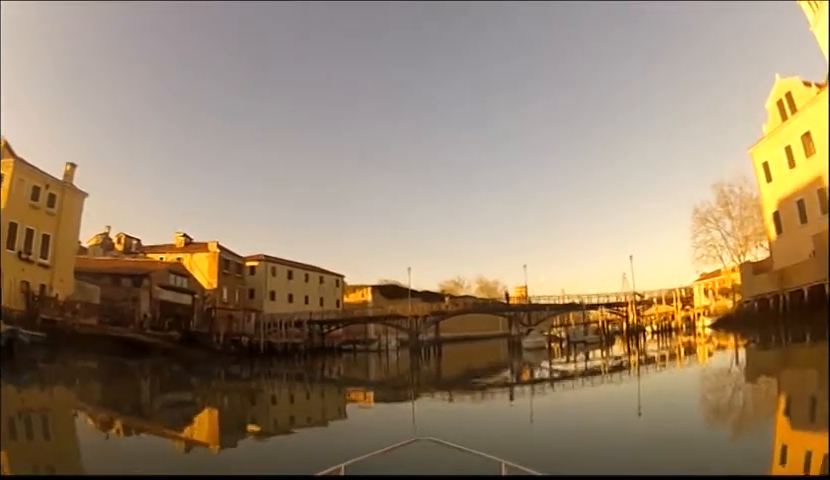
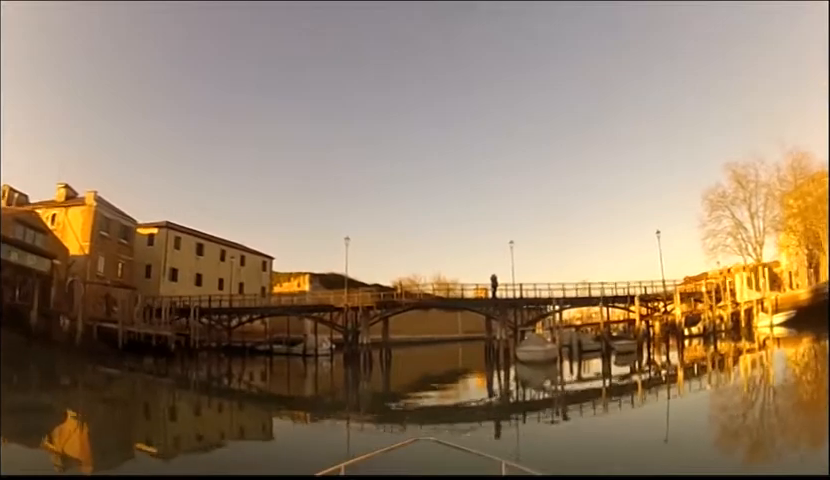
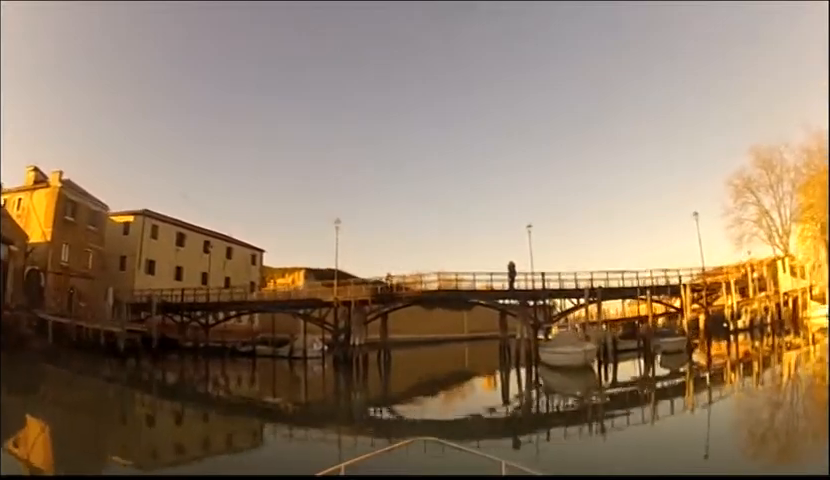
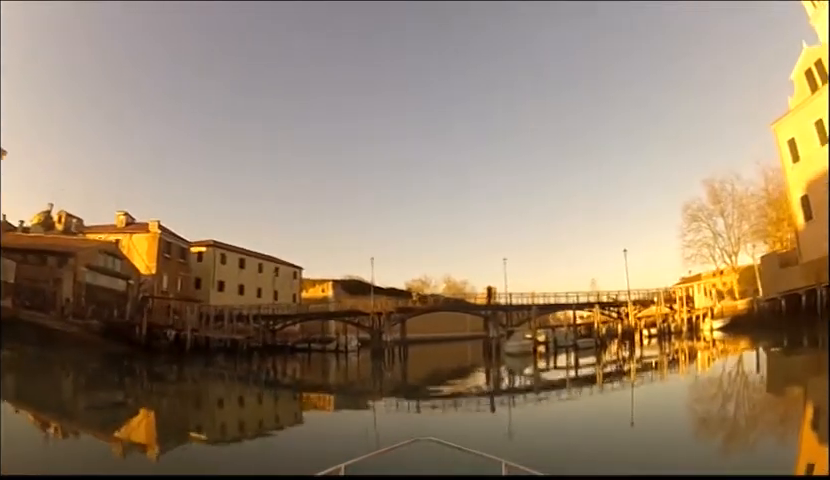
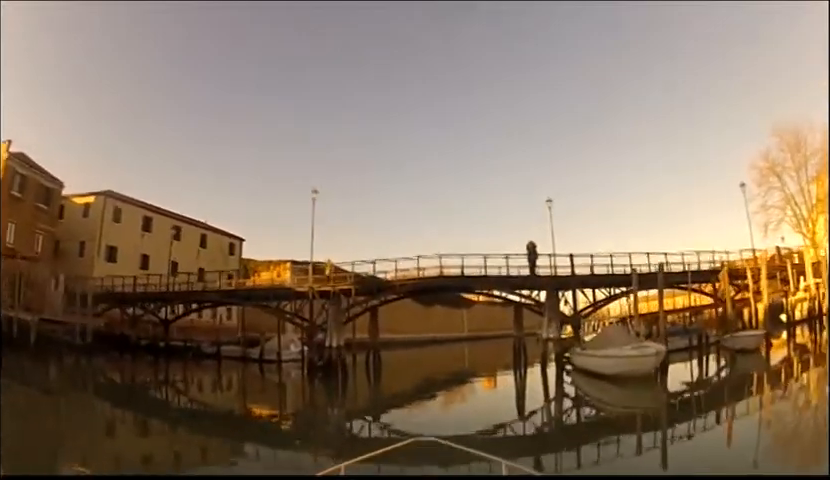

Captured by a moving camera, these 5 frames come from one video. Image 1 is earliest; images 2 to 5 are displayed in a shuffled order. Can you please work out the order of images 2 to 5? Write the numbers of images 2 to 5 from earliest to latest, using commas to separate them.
4, 2, 3, 5
